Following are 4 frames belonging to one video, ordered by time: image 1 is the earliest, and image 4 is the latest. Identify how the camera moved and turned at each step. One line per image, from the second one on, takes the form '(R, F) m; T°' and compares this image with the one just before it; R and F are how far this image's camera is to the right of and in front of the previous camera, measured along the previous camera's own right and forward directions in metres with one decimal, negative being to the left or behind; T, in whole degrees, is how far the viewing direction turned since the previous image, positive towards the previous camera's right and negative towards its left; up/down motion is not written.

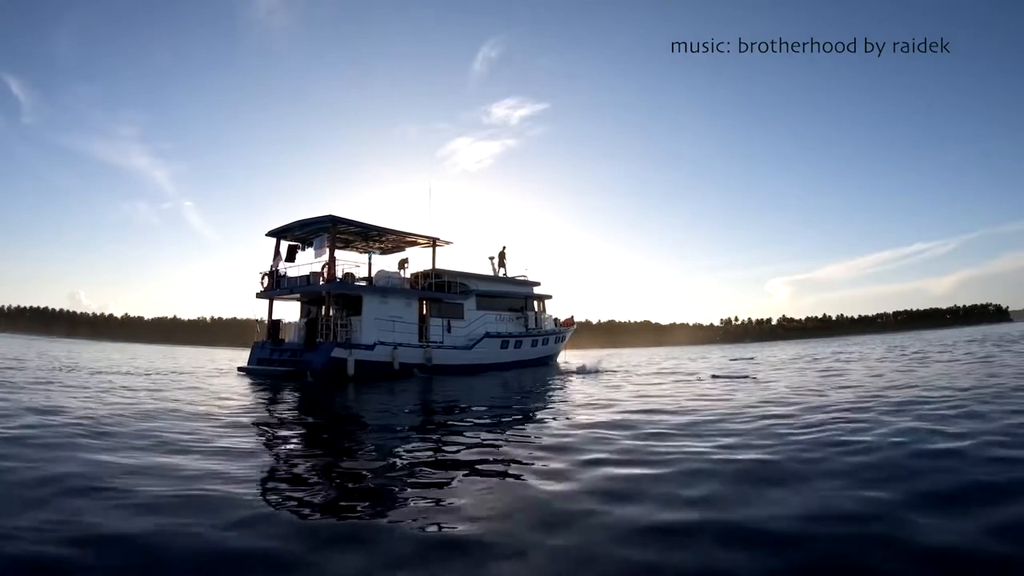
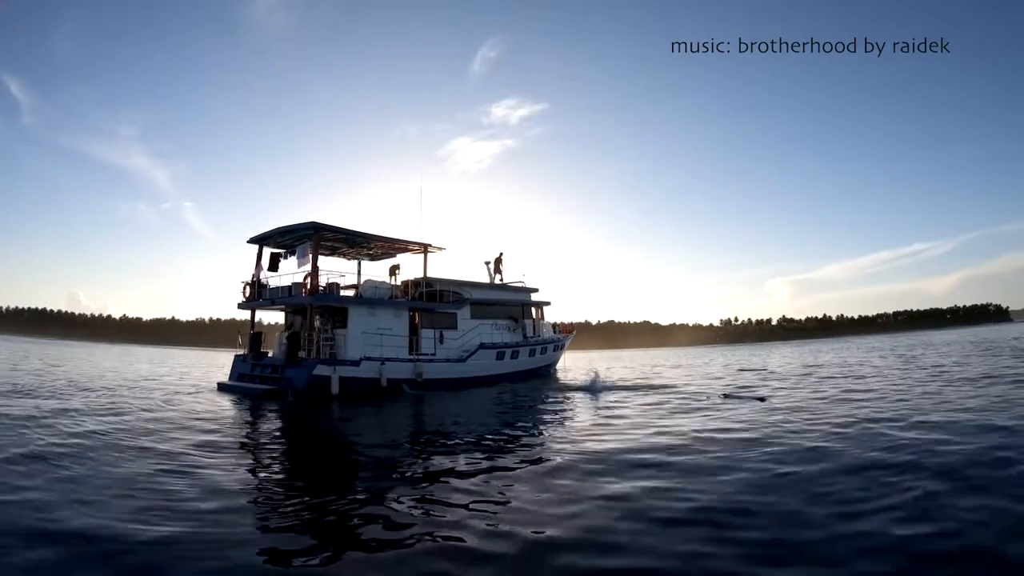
(+0.2, +1.3) m; 0°
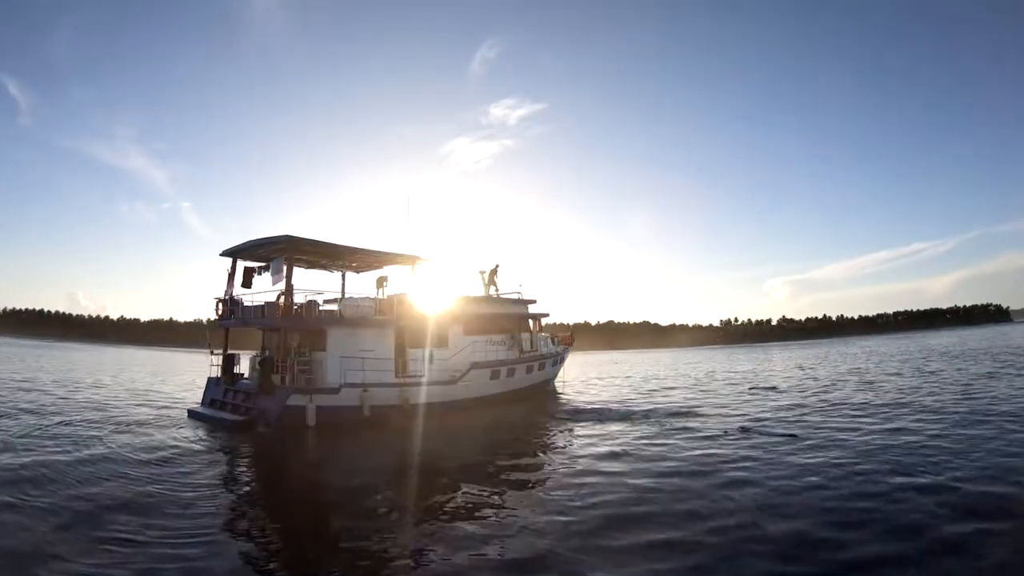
(+0.2, +1.7) m; 0°
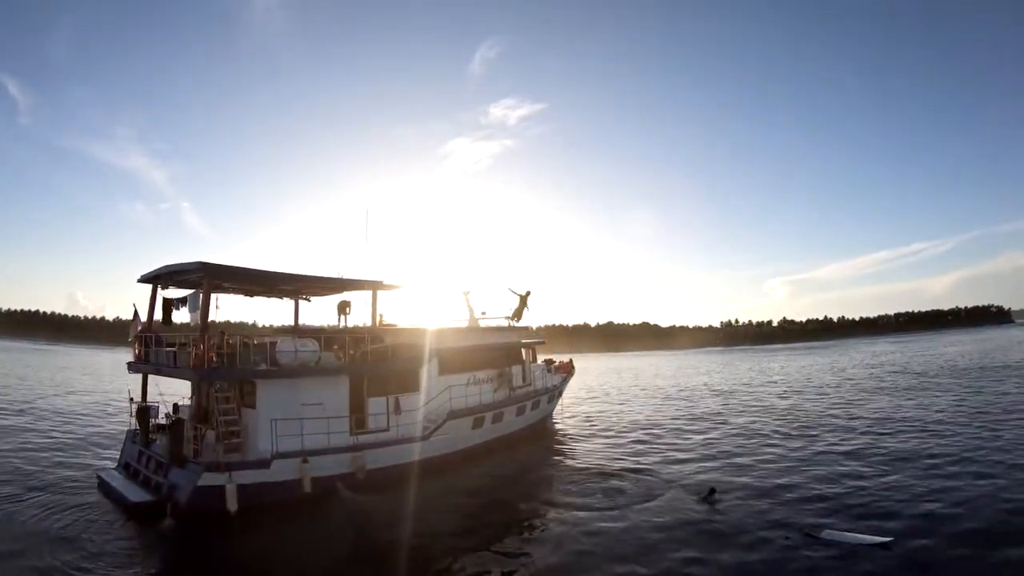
(+0.5, +3.9) m; 0°
